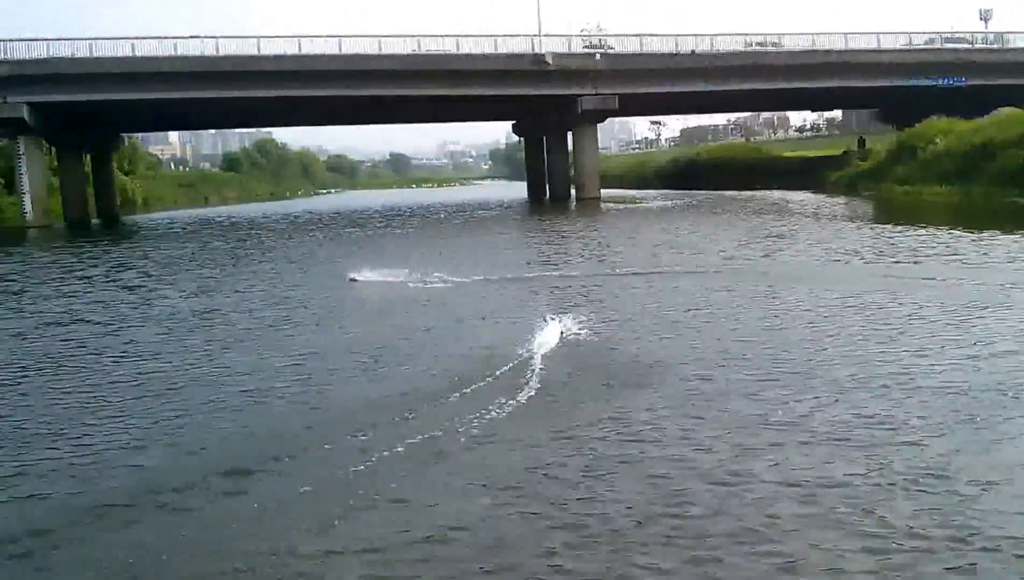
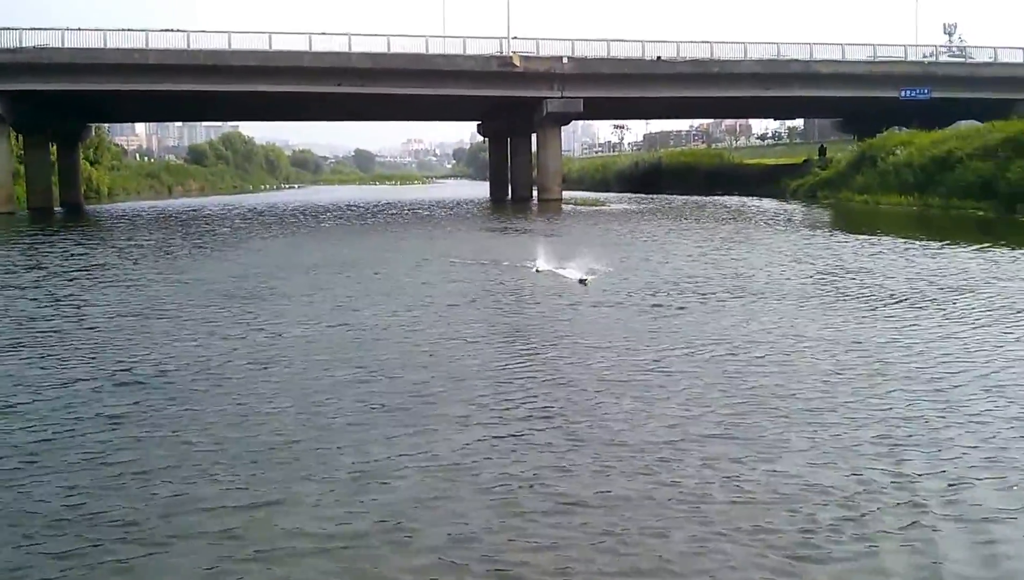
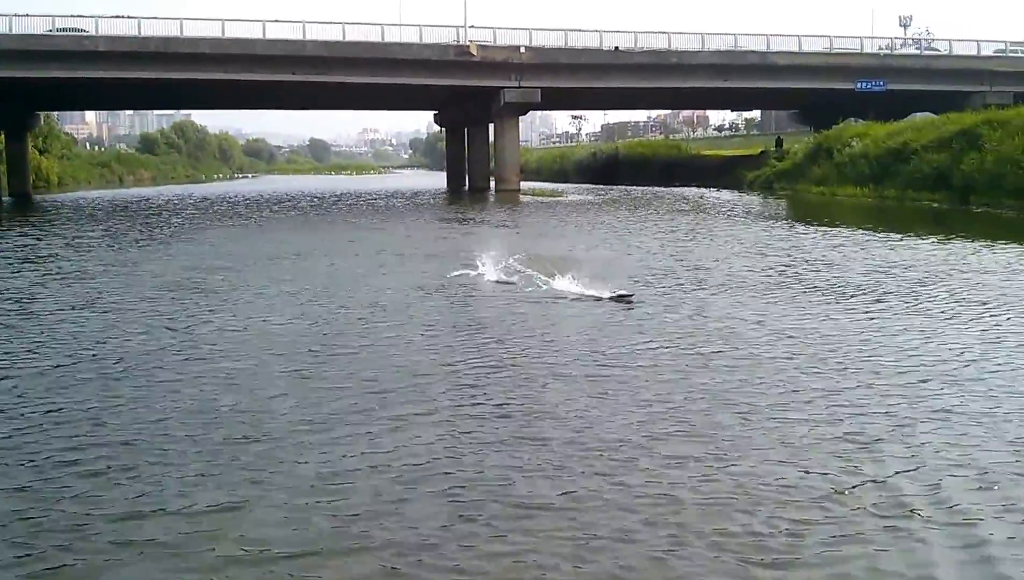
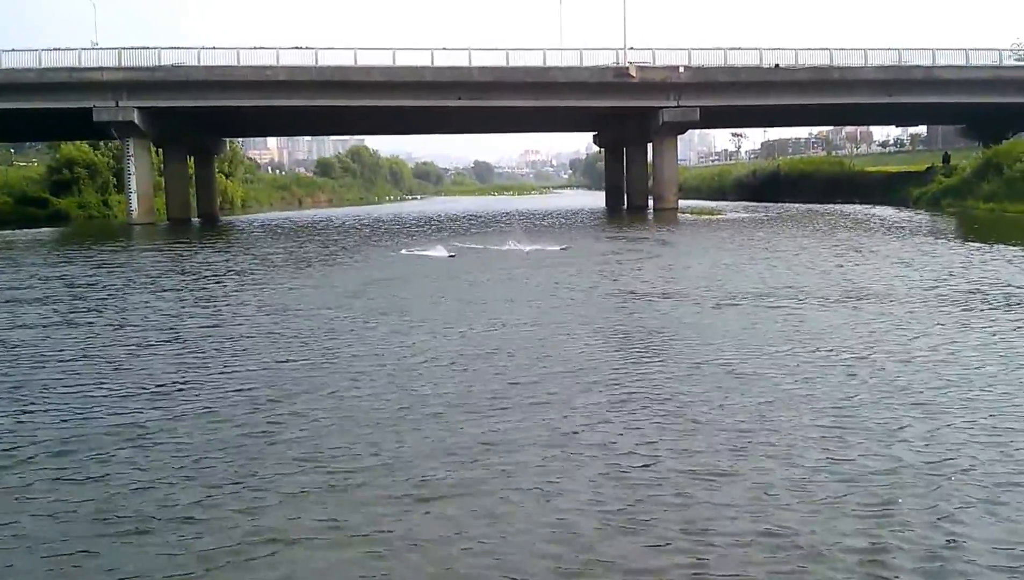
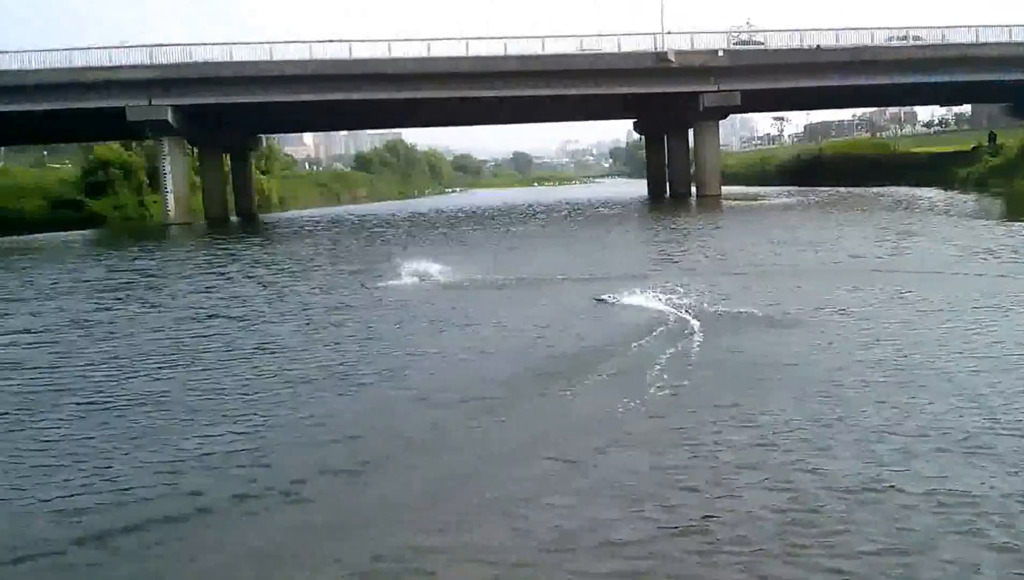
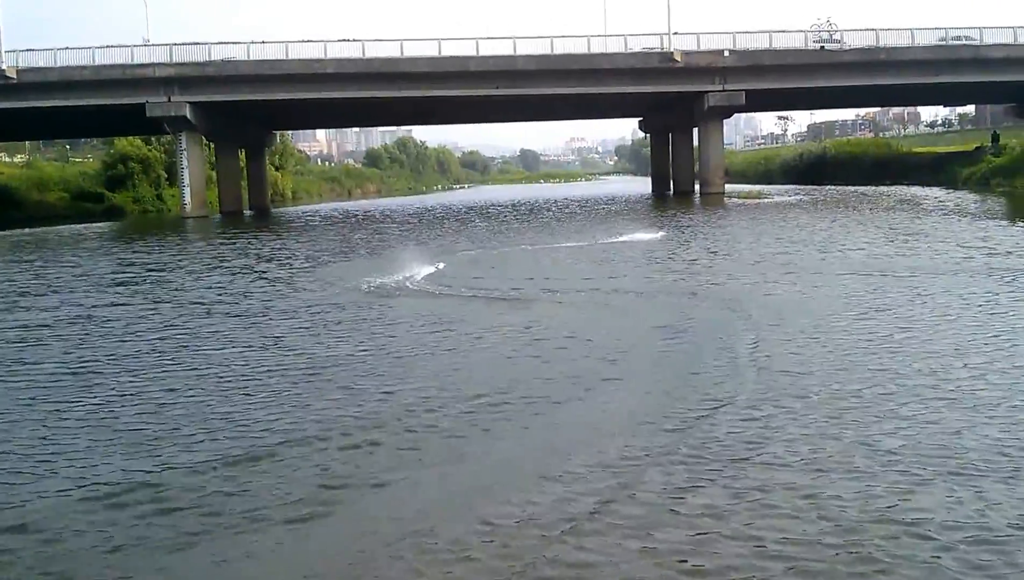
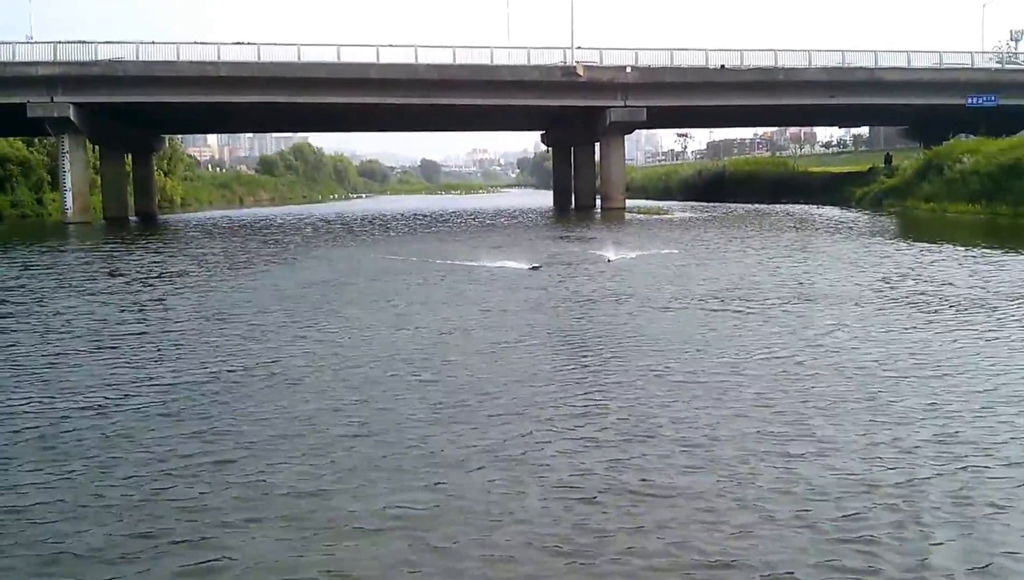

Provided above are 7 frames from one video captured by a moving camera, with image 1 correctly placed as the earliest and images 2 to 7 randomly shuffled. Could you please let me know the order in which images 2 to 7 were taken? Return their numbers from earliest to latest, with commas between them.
5, 6, 4, 7, 2, 3
